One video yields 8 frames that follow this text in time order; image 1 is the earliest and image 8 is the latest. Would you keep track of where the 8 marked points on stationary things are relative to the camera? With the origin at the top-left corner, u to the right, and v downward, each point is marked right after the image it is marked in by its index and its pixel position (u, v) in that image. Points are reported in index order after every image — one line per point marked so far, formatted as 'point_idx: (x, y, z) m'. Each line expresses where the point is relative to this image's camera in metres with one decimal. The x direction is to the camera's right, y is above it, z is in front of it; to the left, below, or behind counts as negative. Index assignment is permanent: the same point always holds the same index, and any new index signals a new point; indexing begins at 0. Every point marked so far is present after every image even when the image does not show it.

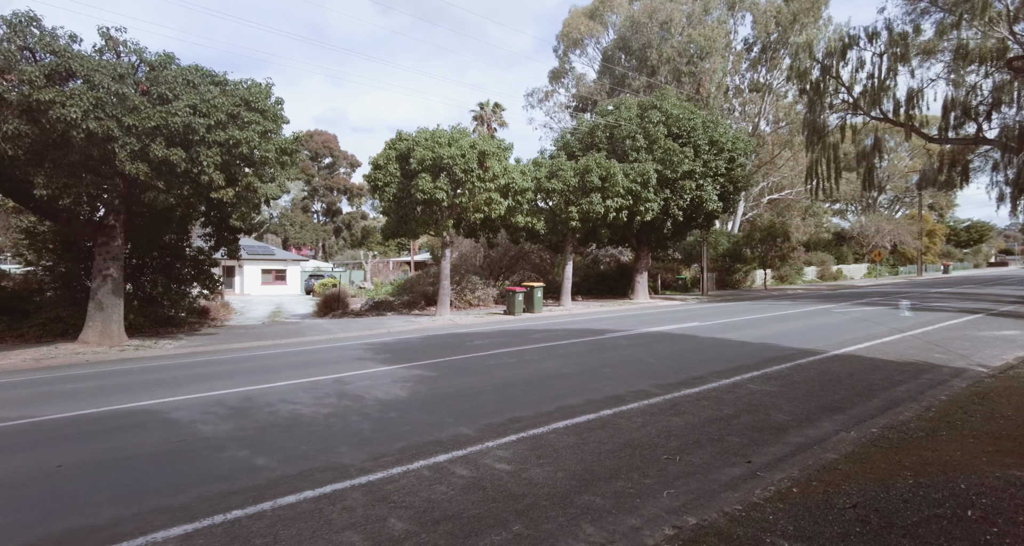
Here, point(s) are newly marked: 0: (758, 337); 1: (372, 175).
0: (+4.9, -1.3, +11.8) m
1: (-4.3, +3.0, +17.7) m
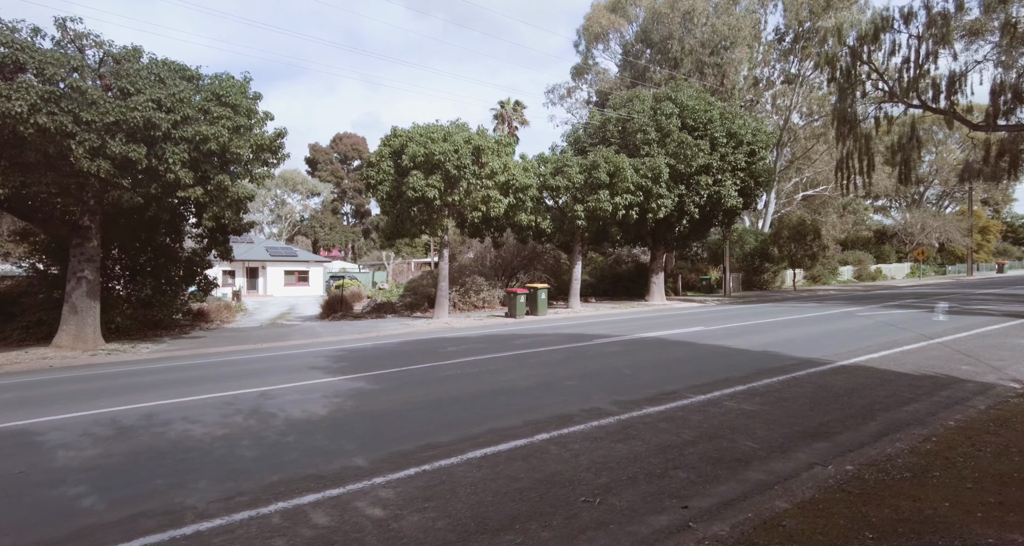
0: (+4.5, -1.3, +10.7) m
1: (-4.3, +3.0, +17.2) m
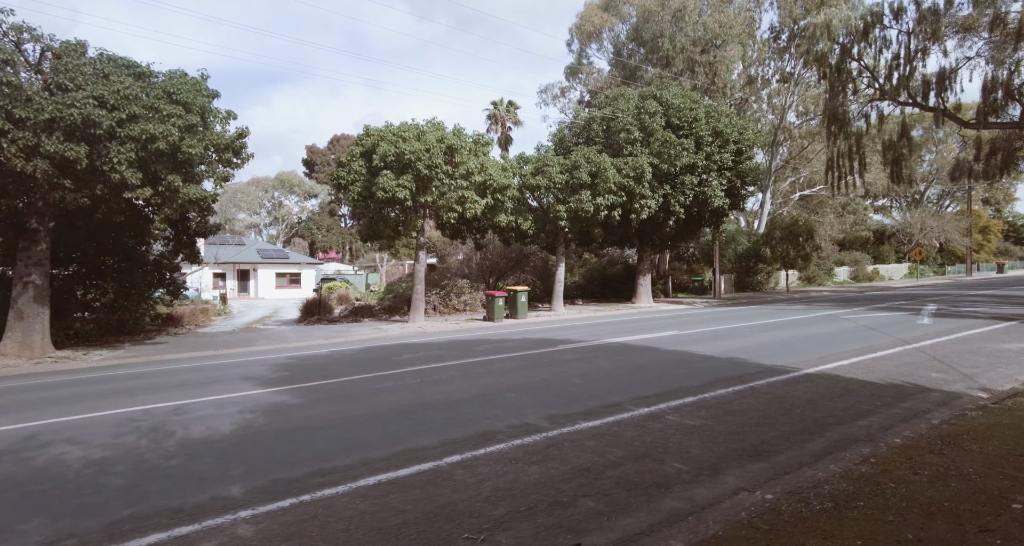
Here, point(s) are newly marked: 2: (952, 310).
0: (+3.7, -1.4, +10.3) m
1: (-5.0, +2.9, +16.8) m
2: (+14.2, -1.2, +18.9) m
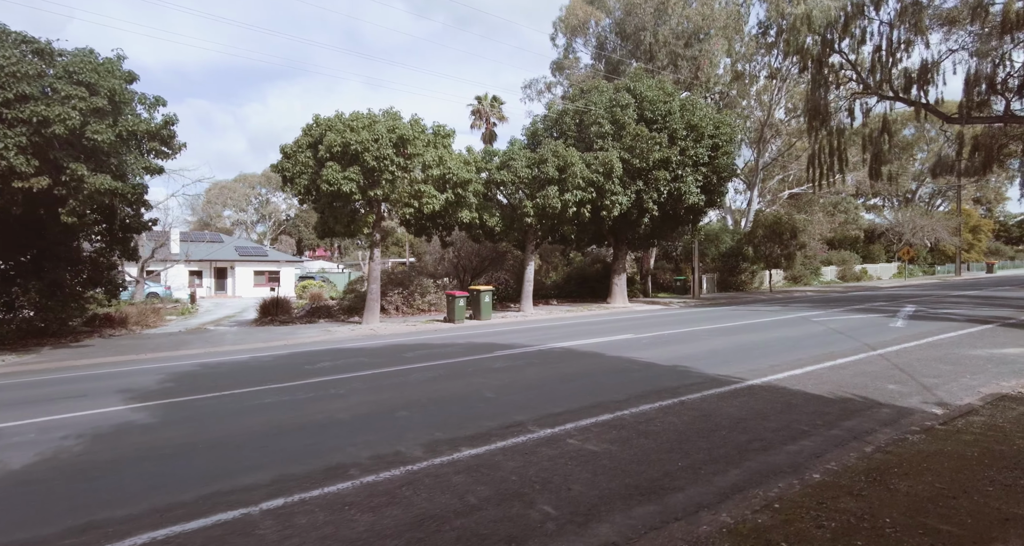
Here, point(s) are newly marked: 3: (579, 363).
0: (+2.6, -1.4, +9.5) m
1: (-6.2, +2.9, +15.9) m
2: (+12.9, -1.2, +18.2) m
3: (+1.1, -1.4, +9.4) m
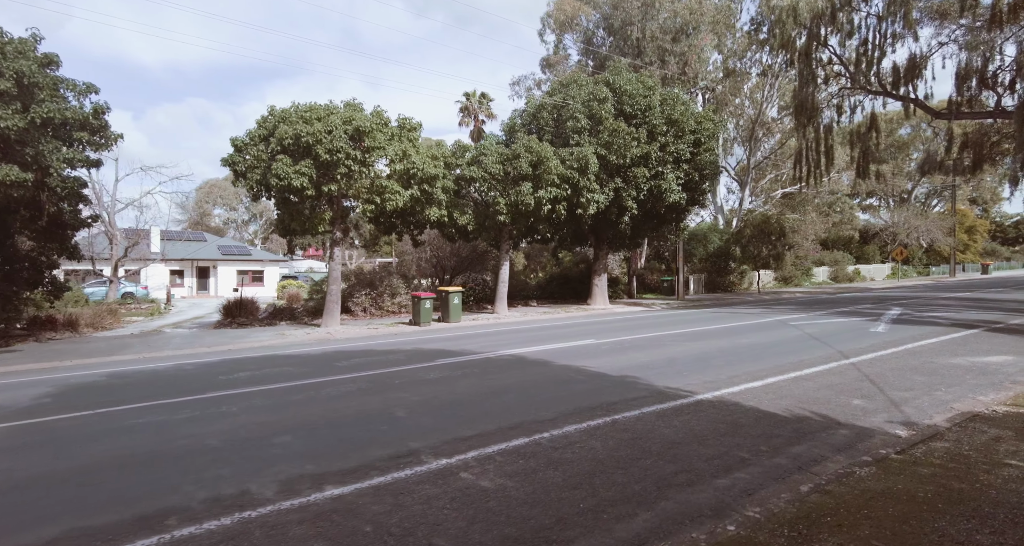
0: (+1.7, -1.4, +8.7) m
1: (-7.2, +2.9, +15.1) m
2: (+12.0, -1.2, +17.5) m
3: (+0.2, -1.5, +8.6) m
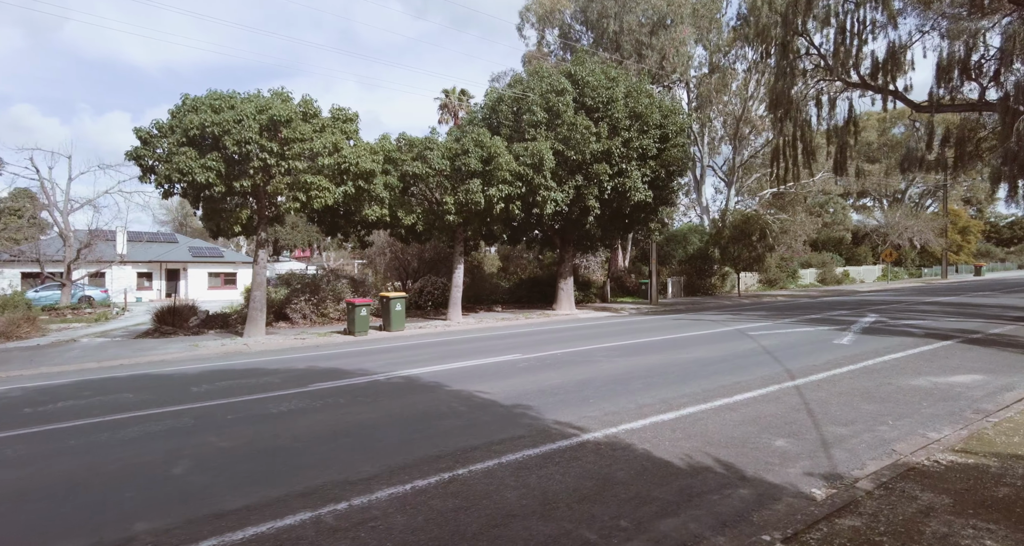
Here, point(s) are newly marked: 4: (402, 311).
0: (+0.1, -1.5, +7.4) m
1: (-8.7, +2.8, +13.7) m
2: (+10.4, -1.4, +16.2) m
3: (-1.4, -1.6, +7.3) m
4: (-3.2, -1.1, +17.4) m
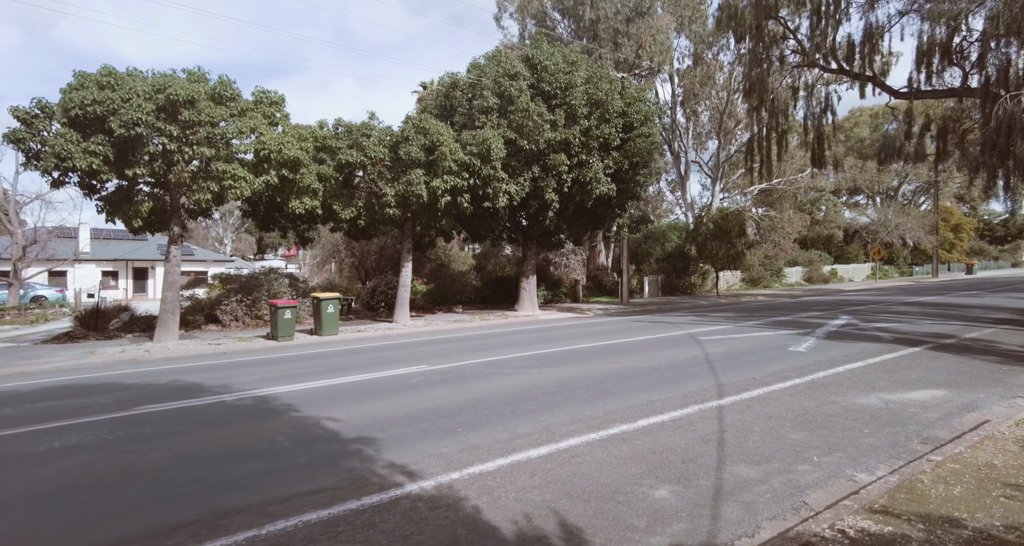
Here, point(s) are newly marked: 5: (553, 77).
0: (-1.4, -1.5, +6.1) m
1: (-10.3, +2.8, +12.4) m
2: (+8.8, -1.3, +14.9) m
3: (-2.9, -1.6, +6.0) m
4: (-4.8, -1.1, +16.1) m
5: (+1.3, +6.3, +19.0) m
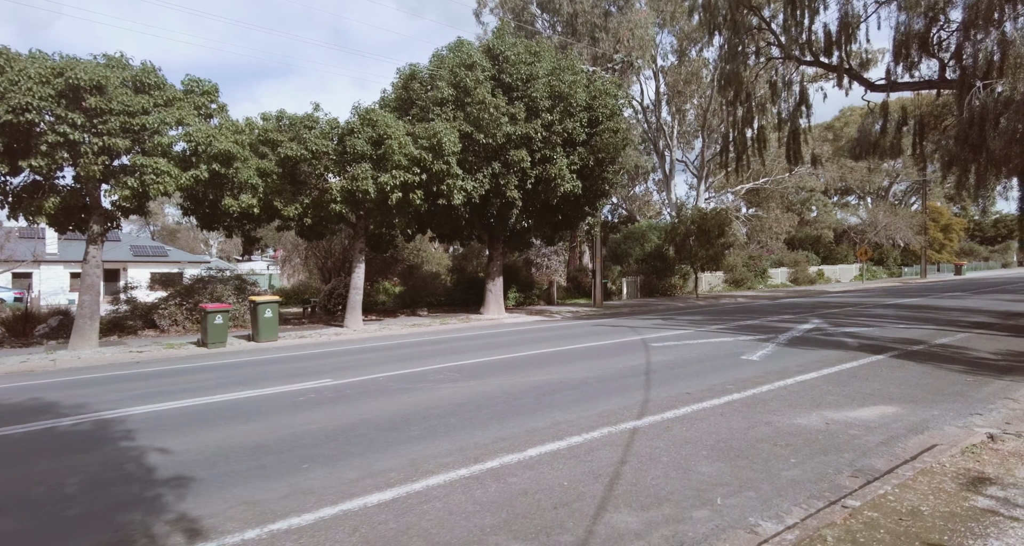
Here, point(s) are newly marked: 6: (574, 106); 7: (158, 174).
0: (-2.6, -1.6, +5.1) m
1: (-11.6, +2.7, +11.4) m
2: (+7.6, -1.4, +14.1) m
3: (-4.1, -1.6, +5.0) m
4: (-6.1, -1.2, +15.1) m
5: (0.0, +6.3, +18.1) m
6: (+1.9, +5.1, +18.2) m
7: (-7.5, +1.9, +12.3) m
